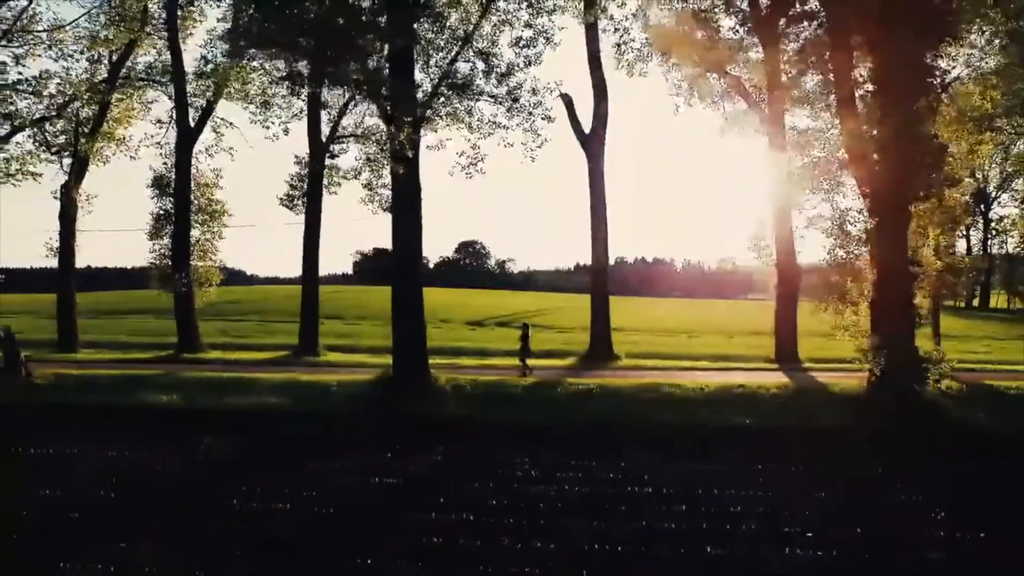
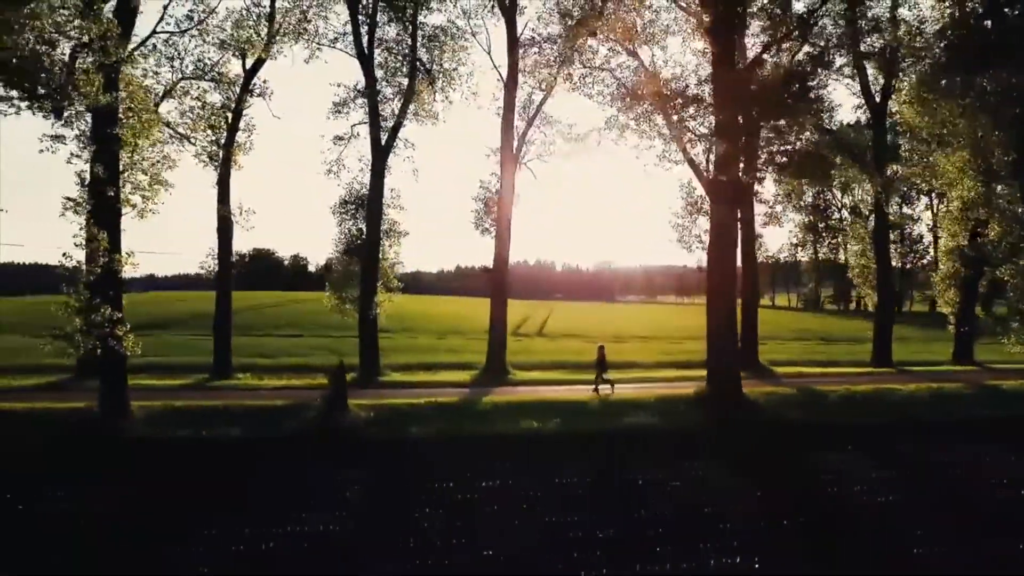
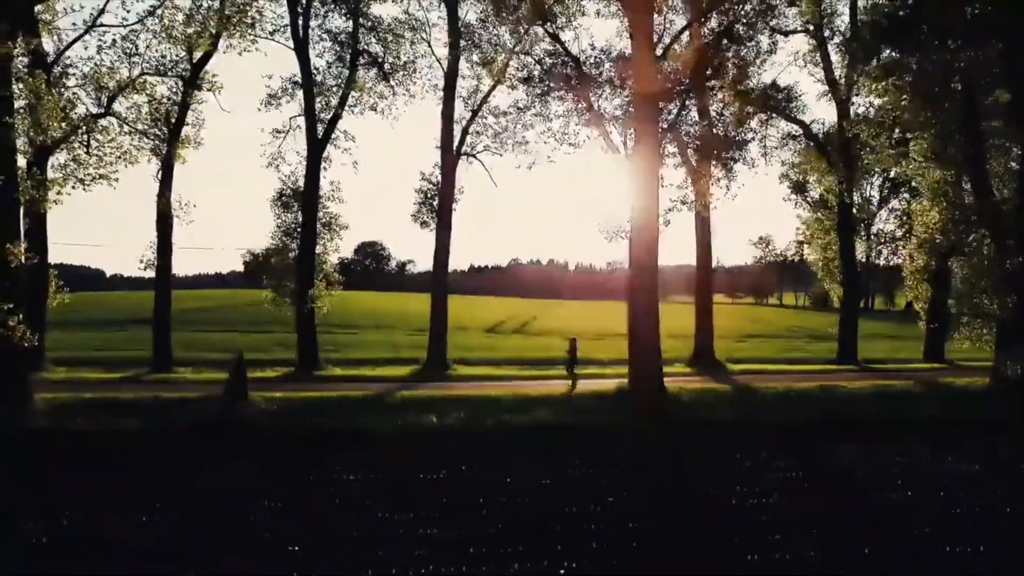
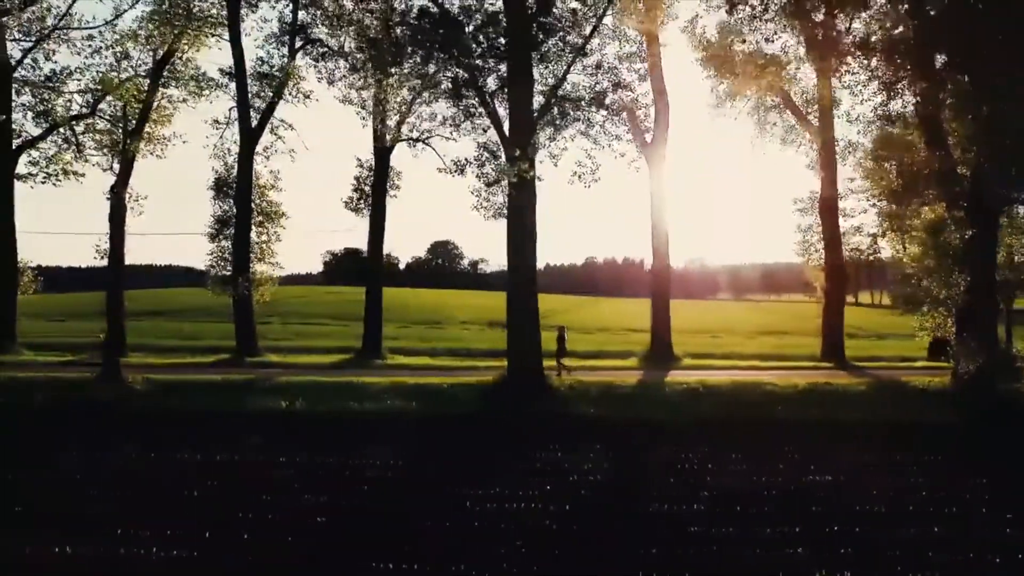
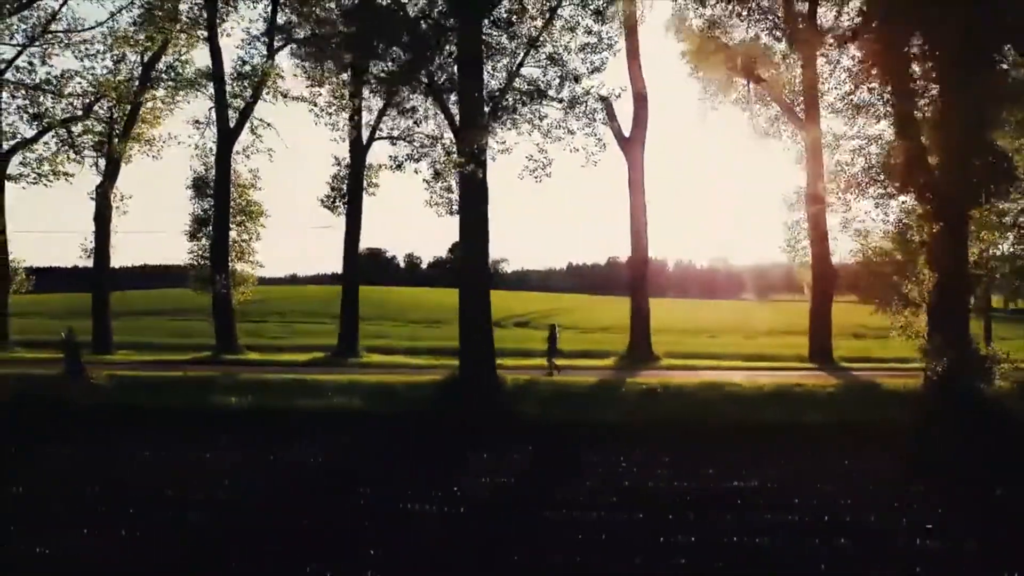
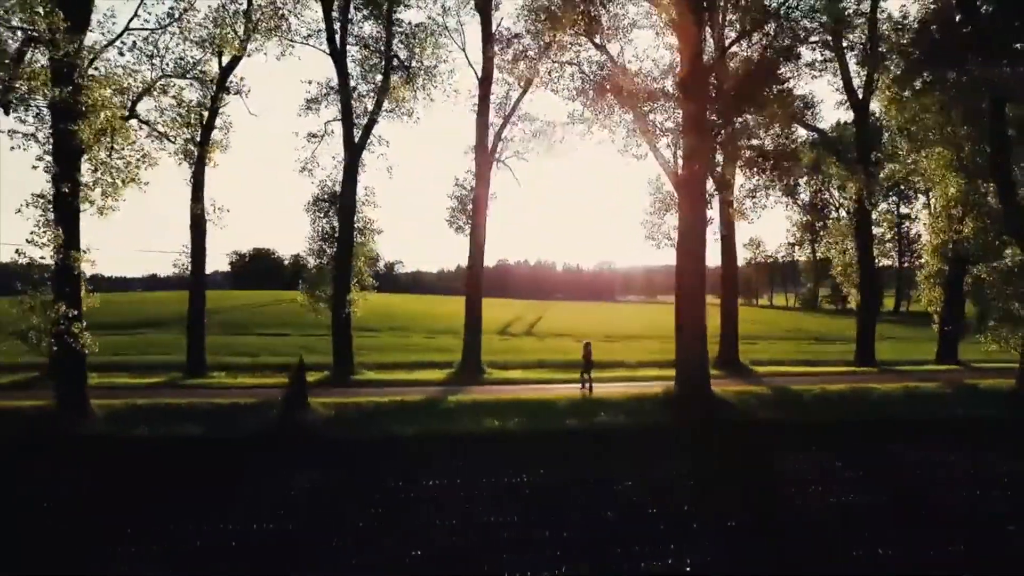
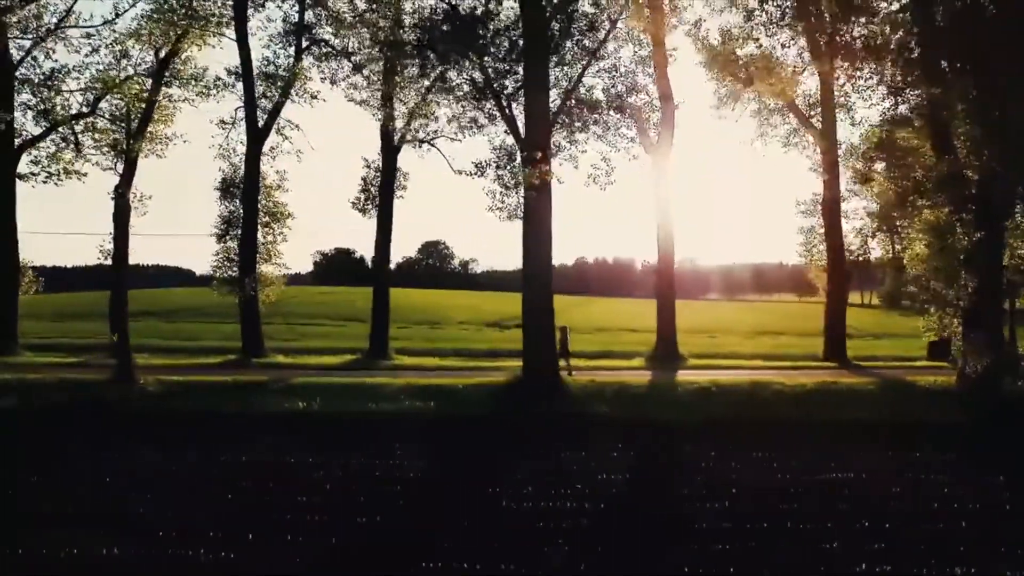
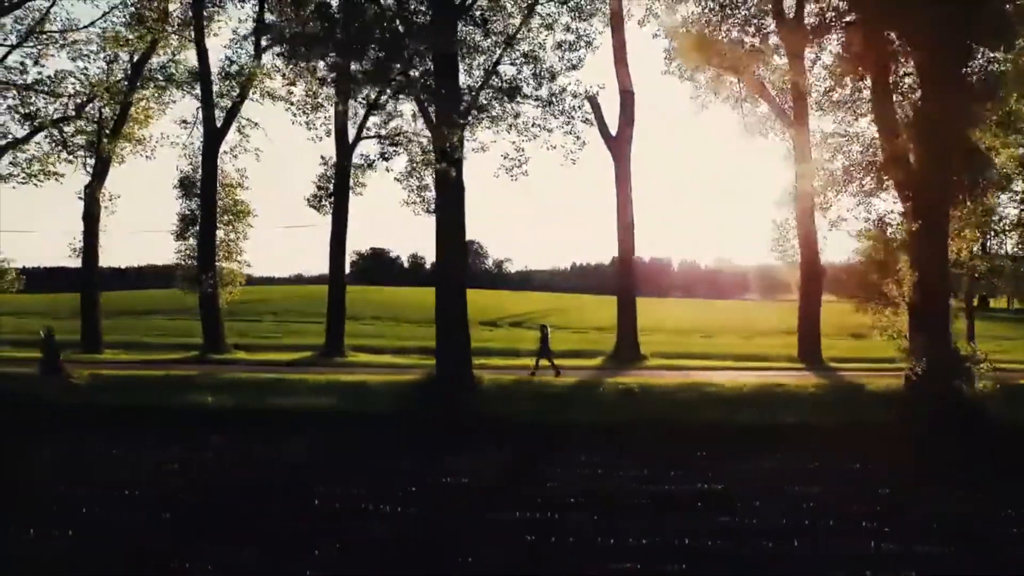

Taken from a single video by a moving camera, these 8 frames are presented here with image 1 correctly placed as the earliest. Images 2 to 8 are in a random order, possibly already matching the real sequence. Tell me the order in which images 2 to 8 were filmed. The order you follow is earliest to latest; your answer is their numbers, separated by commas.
8, 5, 4, 7, 3, 6, 2
